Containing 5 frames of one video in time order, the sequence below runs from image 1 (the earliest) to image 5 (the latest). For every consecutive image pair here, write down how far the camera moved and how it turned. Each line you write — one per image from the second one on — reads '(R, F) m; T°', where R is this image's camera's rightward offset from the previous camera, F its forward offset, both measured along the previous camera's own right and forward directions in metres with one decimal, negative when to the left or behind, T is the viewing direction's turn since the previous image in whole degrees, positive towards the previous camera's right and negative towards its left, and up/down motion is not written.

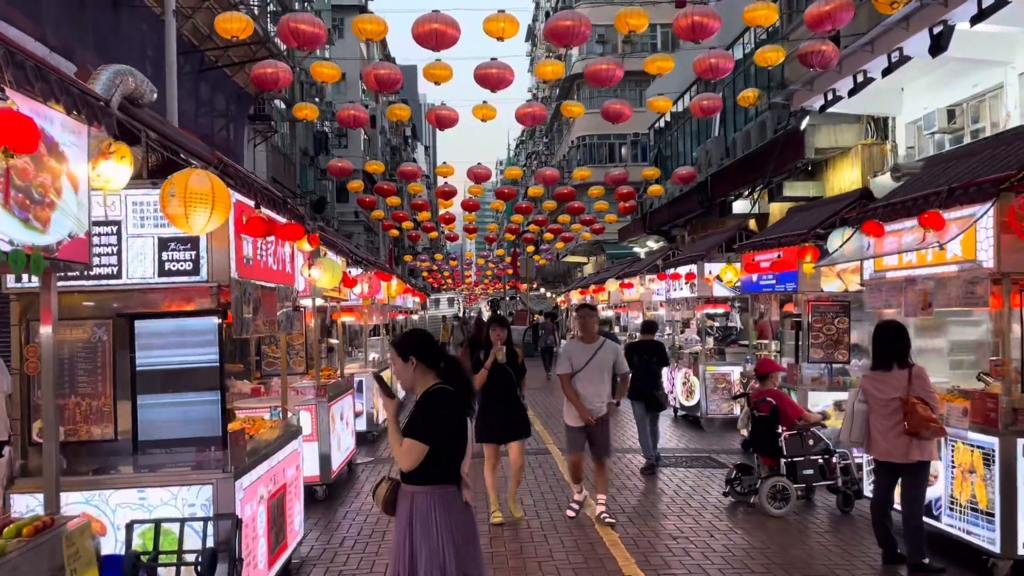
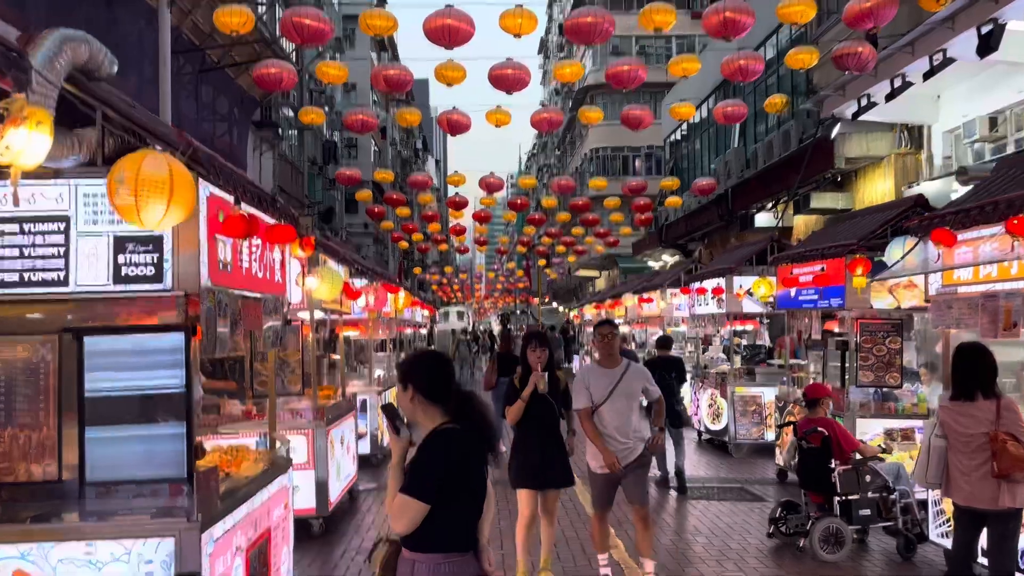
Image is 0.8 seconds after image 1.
(-0.1, +0.8) m; -1°
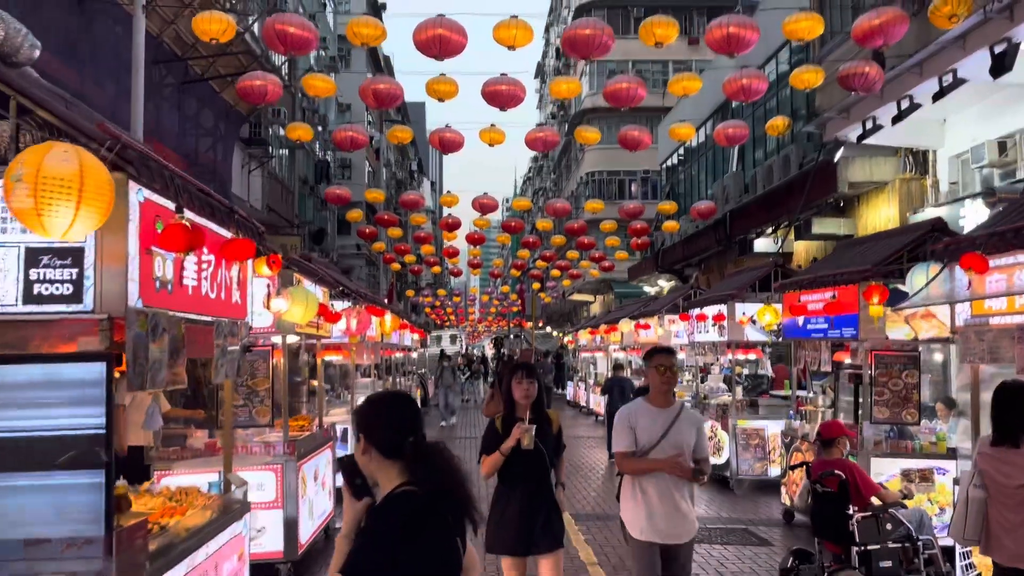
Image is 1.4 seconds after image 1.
(0.0, +0.6) m; 0°
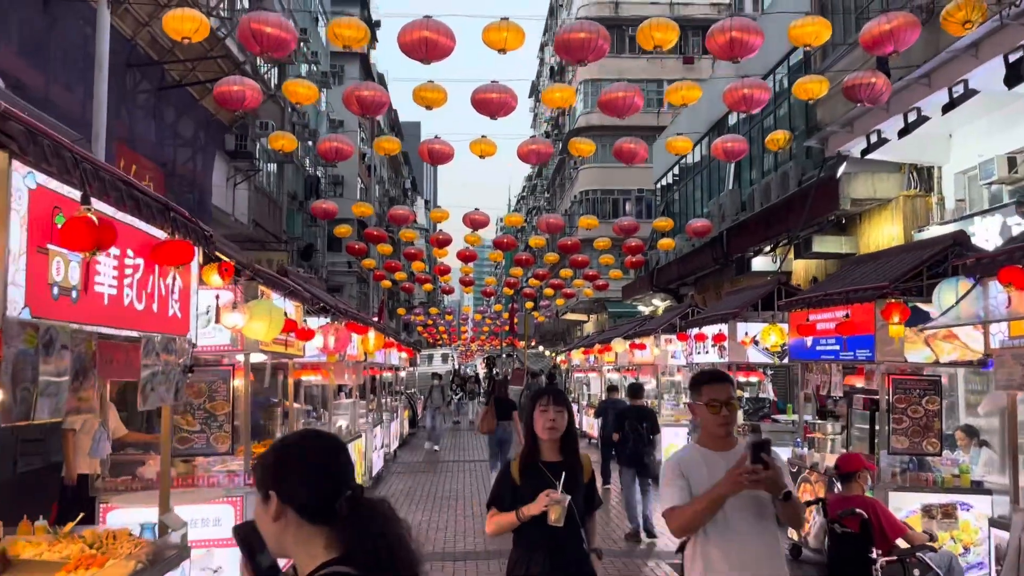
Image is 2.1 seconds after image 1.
(+0.1, +0.6) m; 0°
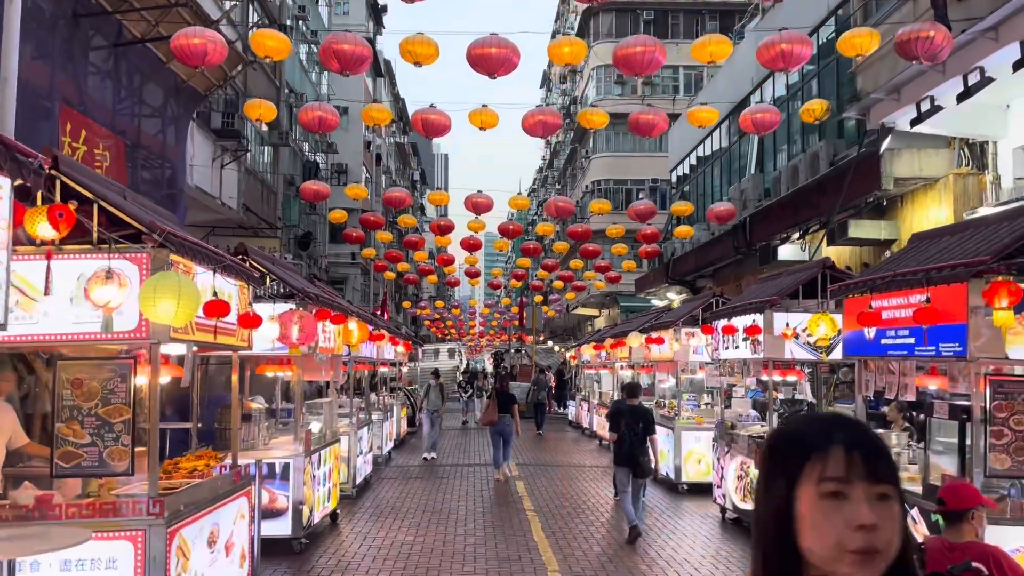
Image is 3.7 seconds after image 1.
(+0.1, +1.5) m; -1°
